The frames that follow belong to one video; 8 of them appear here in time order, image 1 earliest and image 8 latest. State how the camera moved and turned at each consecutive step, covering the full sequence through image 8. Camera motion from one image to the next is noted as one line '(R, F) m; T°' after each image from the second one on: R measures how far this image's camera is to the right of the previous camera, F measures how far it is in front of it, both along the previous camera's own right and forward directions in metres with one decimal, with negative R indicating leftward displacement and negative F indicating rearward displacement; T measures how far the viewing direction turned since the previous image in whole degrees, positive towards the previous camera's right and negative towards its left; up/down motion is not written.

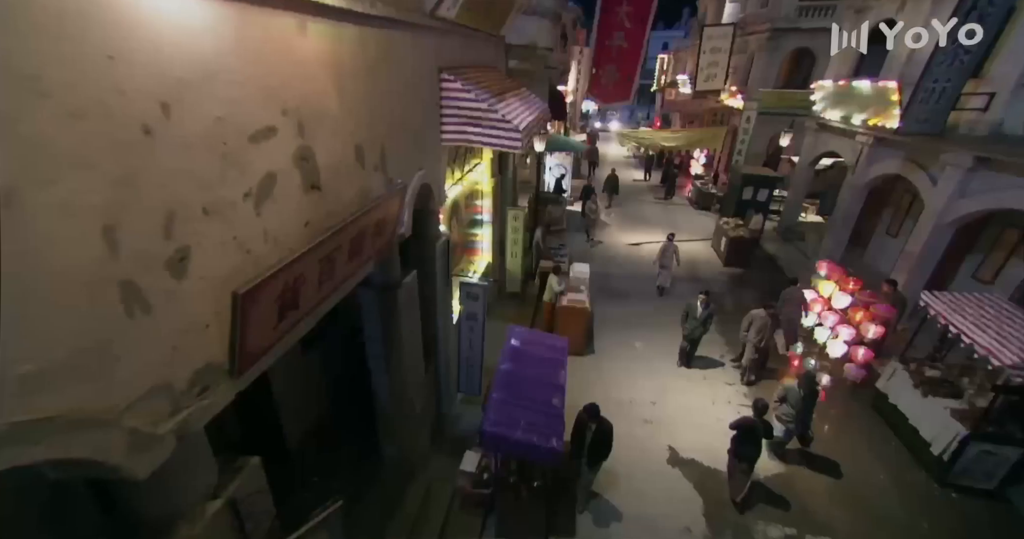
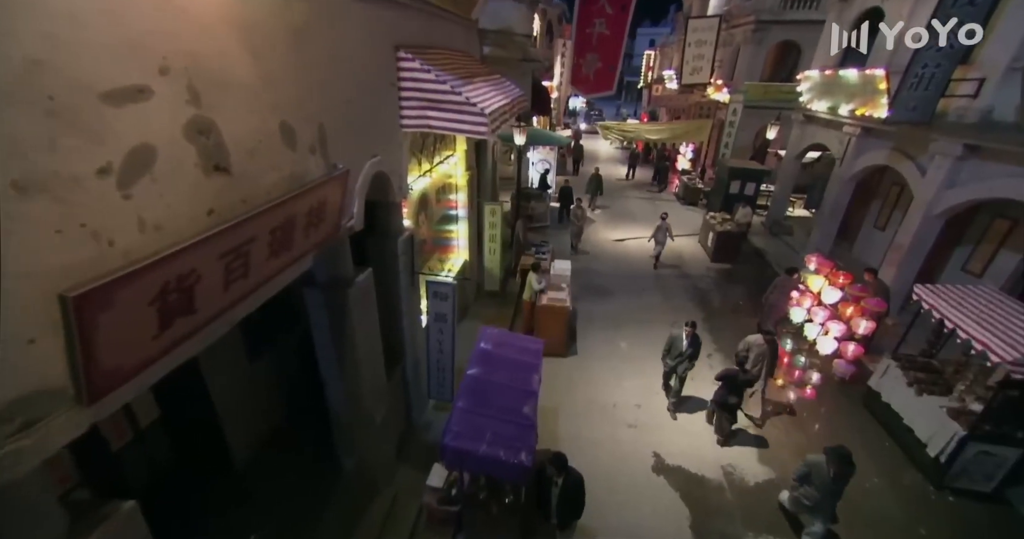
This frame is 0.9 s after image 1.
(+0.3, +0.5) m; +1°
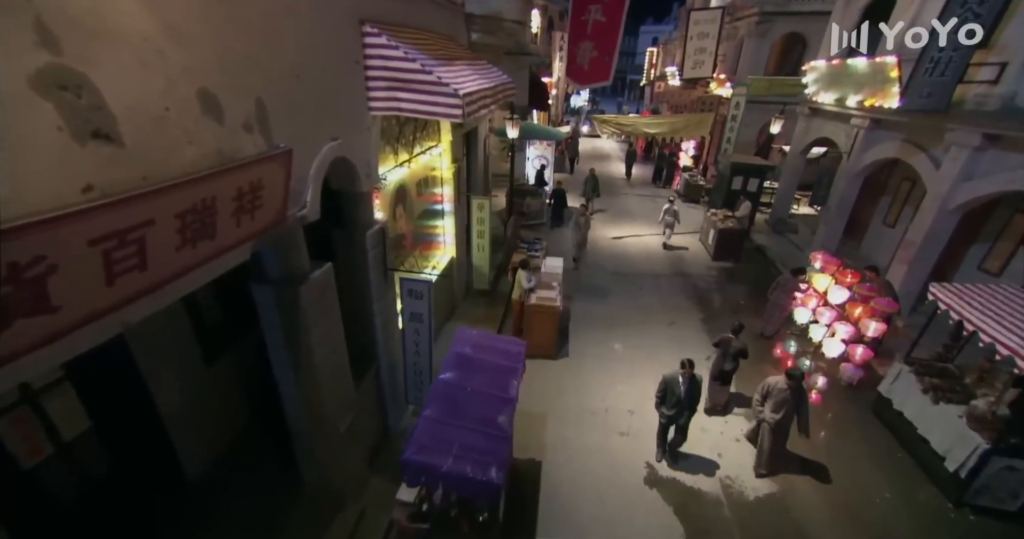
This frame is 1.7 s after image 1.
(+0.3, +0.5) m; 0°
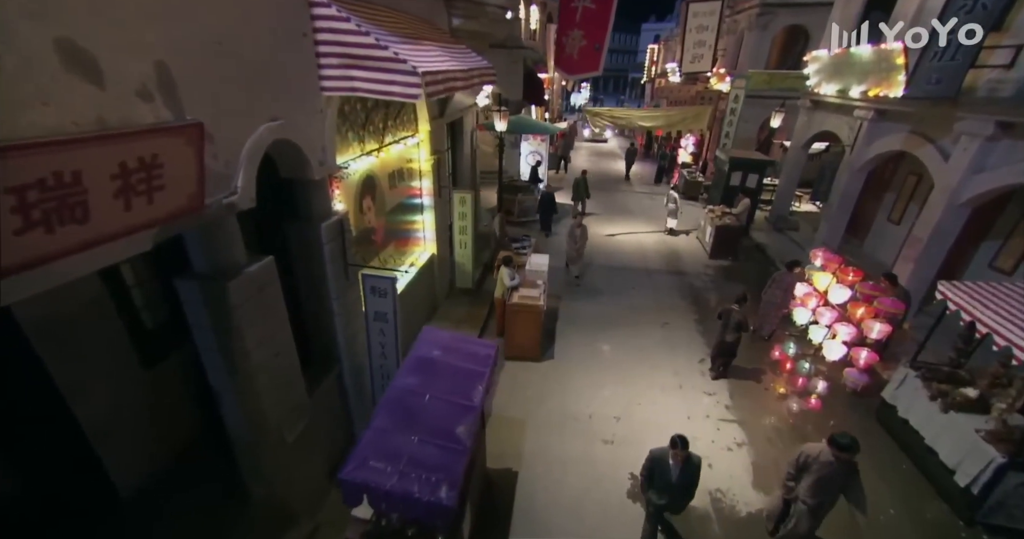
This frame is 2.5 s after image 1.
(+0.4, +0.5) m; 0°
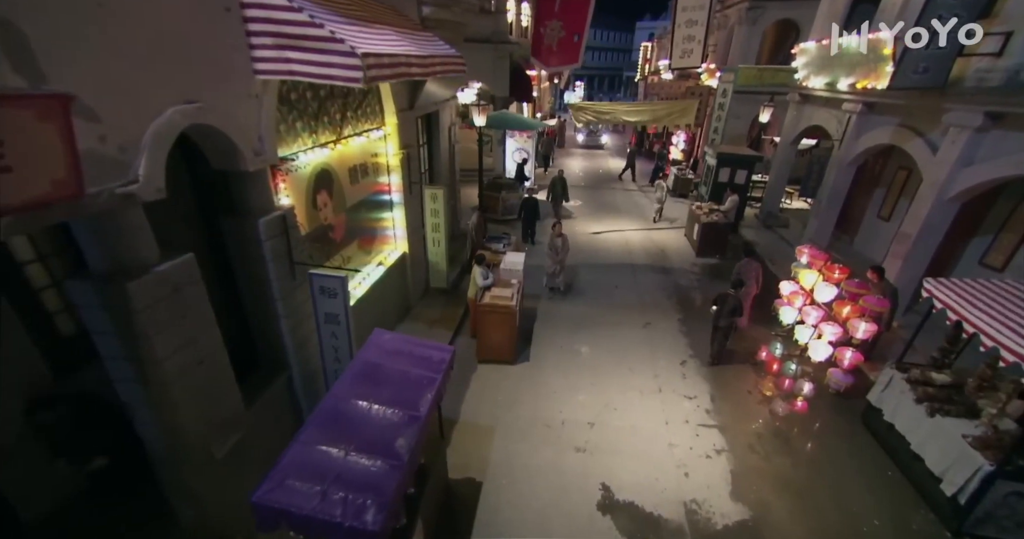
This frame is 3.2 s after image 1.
(+0.5, +0.4) m; 0°
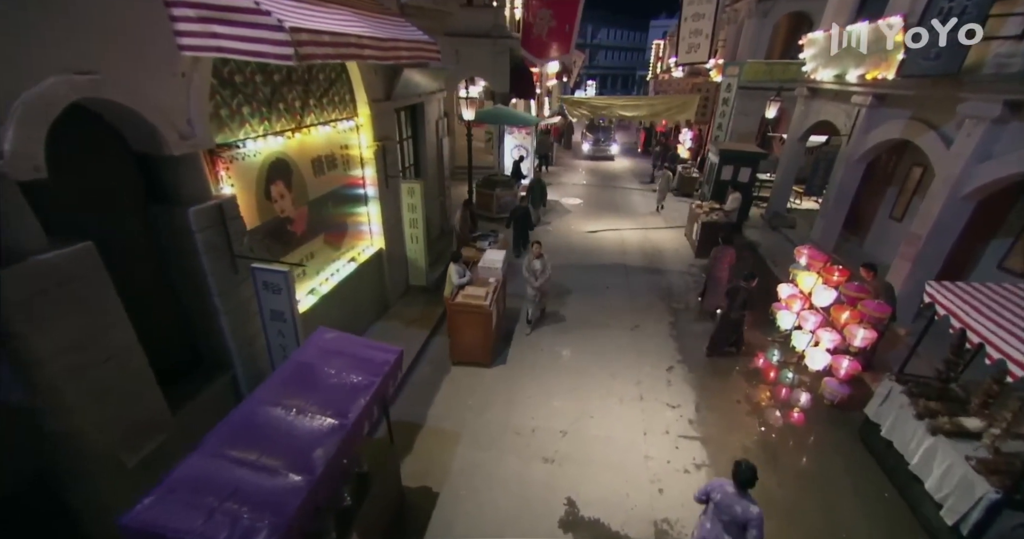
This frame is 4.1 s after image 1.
(+0.7, +0.4) m; -2°
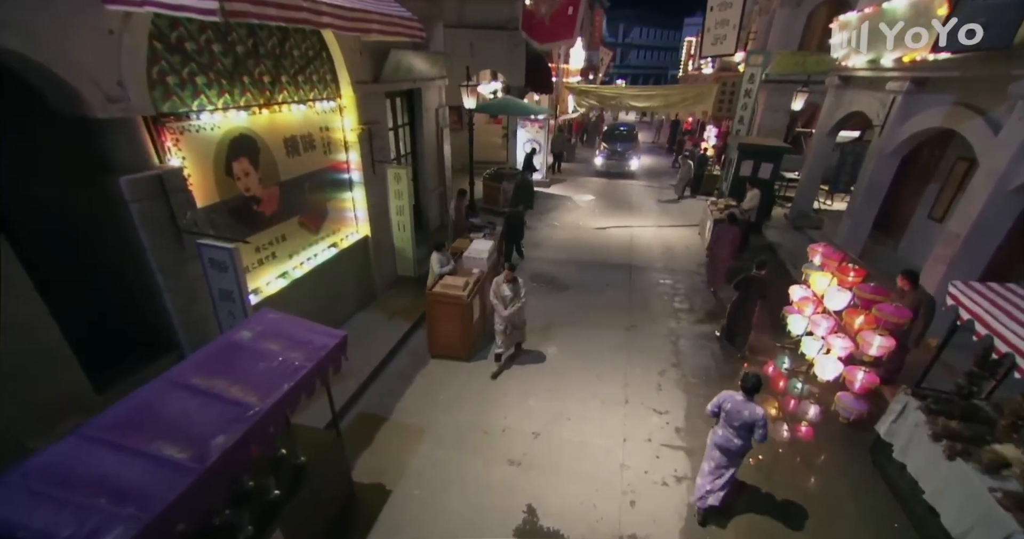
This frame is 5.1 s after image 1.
(+0.8, +0.4) m; -4°
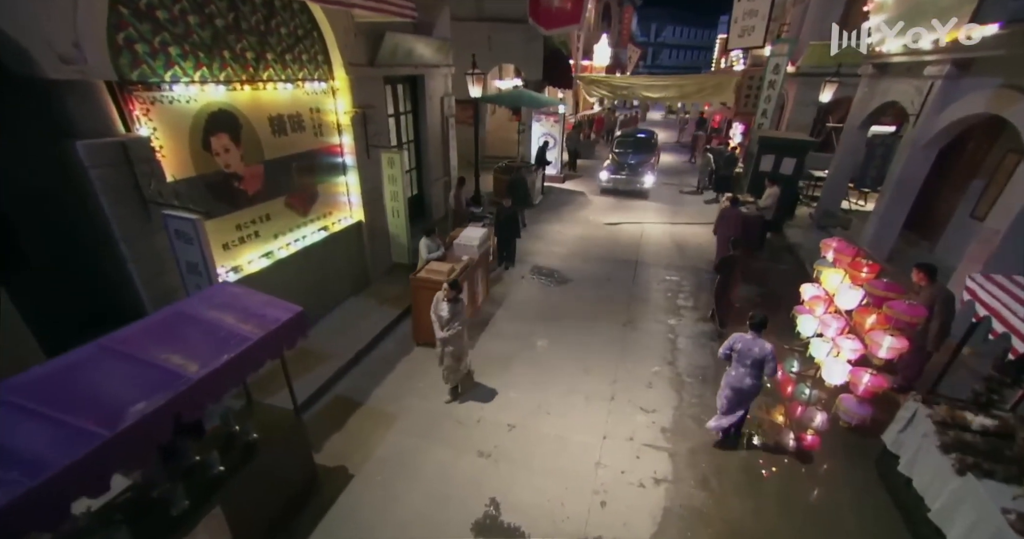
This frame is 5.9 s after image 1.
(+0.7, +0.3) m; -3°
